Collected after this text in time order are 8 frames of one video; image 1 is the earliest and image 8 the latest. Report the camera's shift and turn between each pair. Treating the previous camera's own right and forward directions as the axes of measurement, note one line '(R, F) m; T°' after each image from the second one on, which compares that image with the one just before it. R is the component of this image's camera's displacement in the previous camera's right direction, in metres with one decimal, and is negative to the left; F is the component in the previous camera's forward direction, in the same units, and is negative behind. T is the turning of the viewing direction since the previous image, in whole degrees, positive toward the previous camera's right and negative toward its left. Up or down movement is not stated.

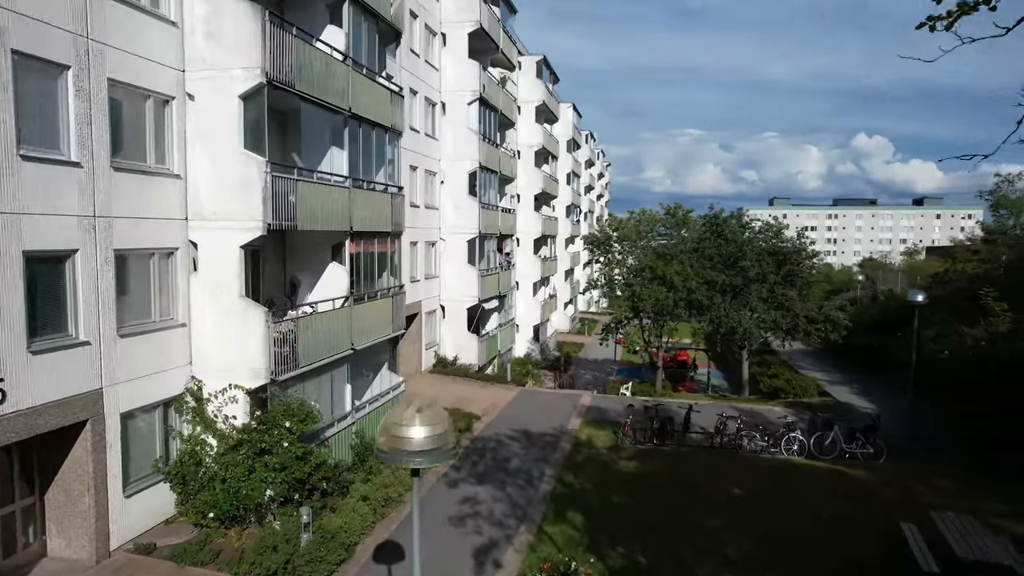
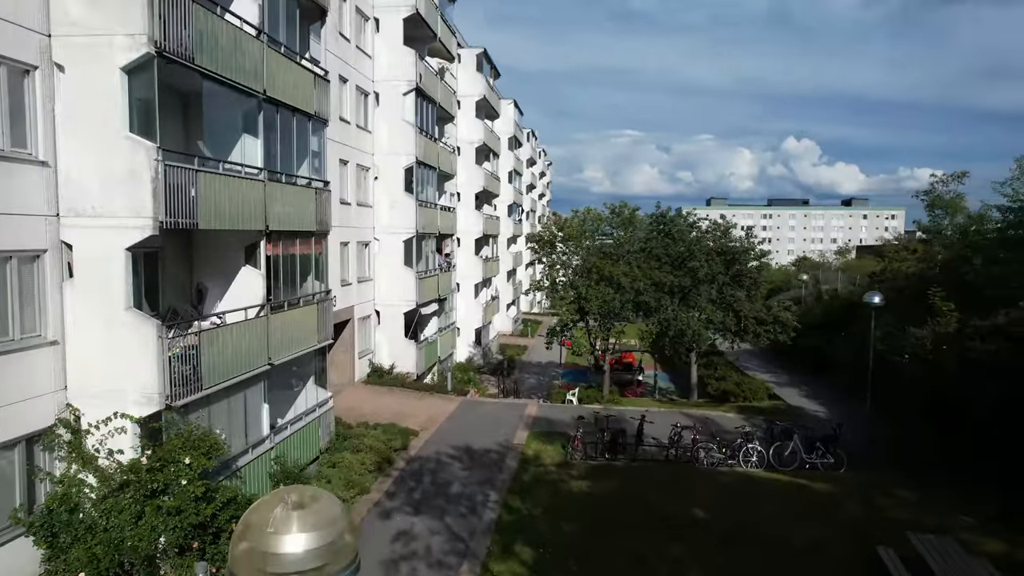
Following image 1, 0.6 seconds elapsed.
(0.0, +1.3) m; +5°
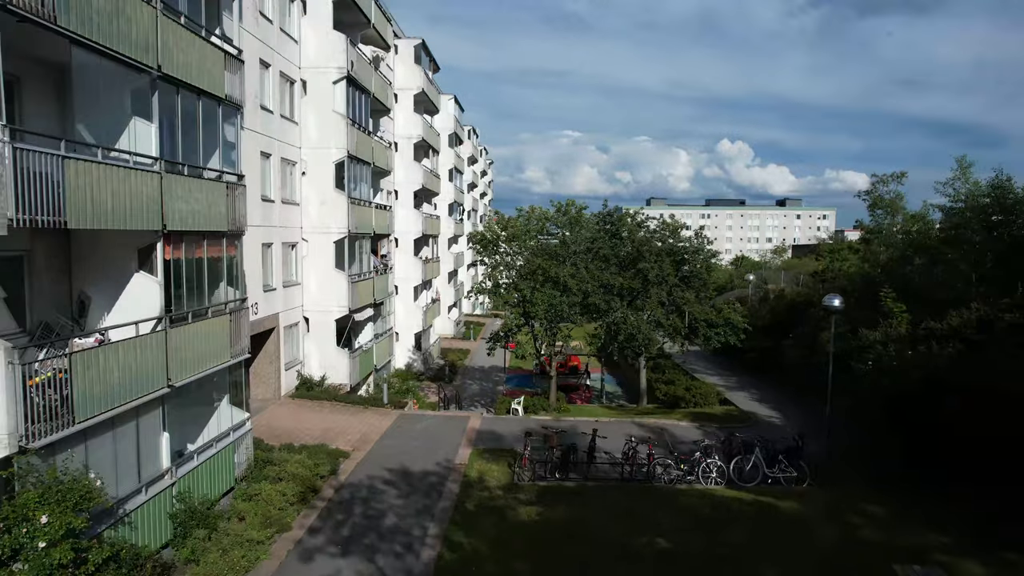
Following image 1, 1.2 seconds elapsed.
(0.0, +1.3) m; +5°
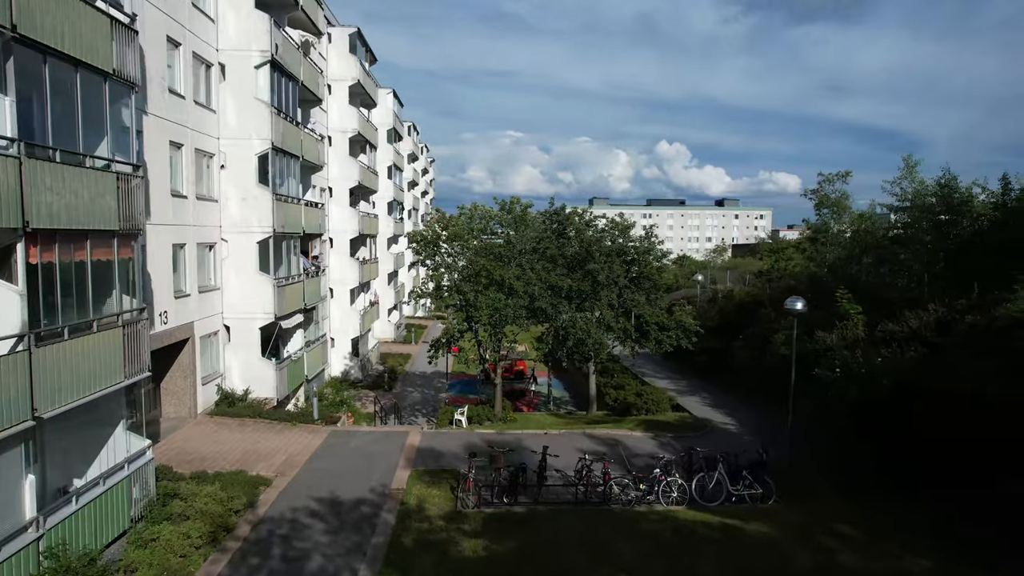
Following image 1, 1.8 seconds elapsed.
(0.0, +1.3) m; +5°
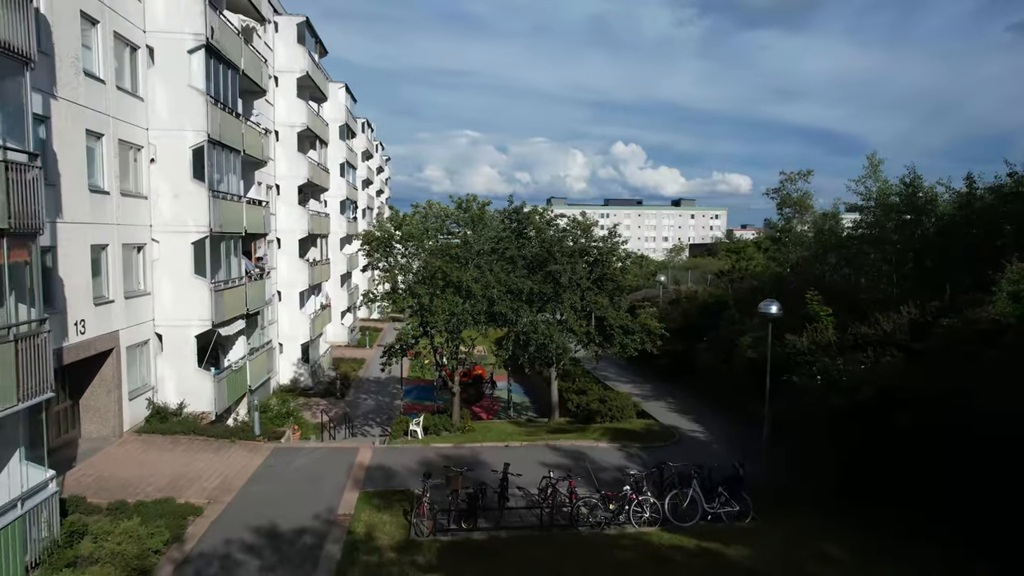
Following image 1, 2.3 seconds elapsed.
(0.0, +1.1) m; +3°
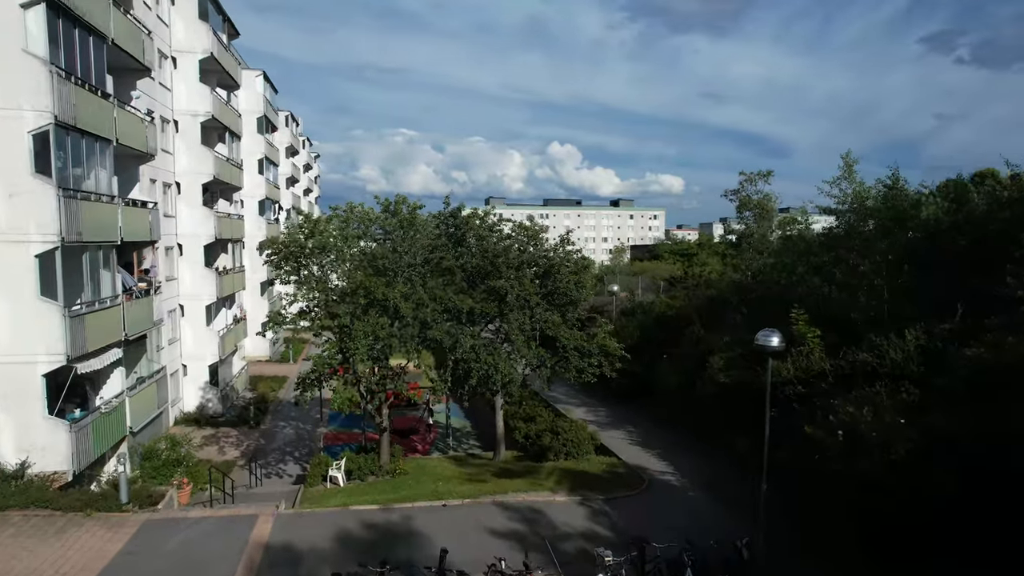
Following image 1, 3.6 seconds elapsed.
(0.0, +3.0) m; +5°
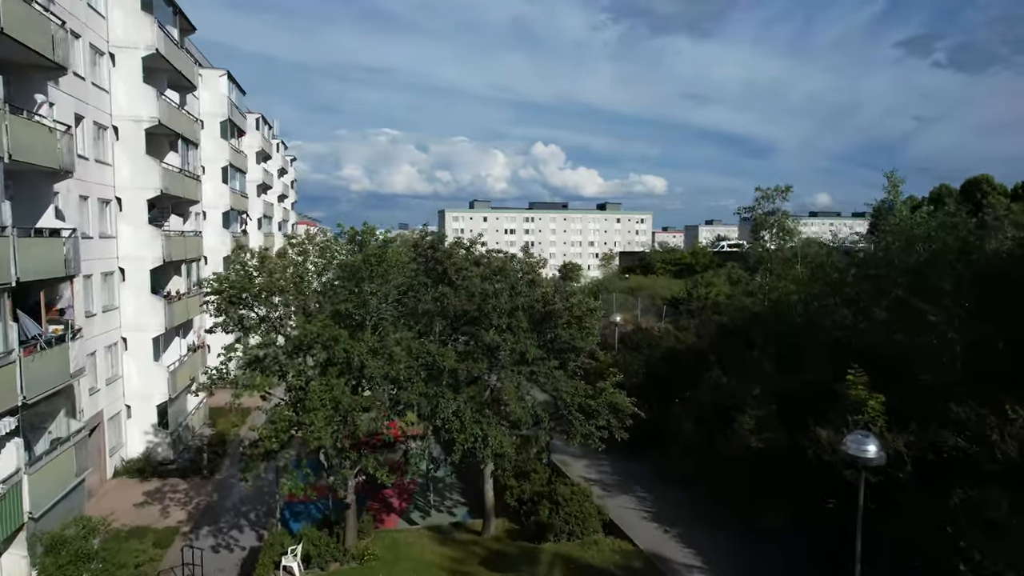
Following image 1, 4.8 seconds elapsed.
(-0.2, +3.0) m; +1°
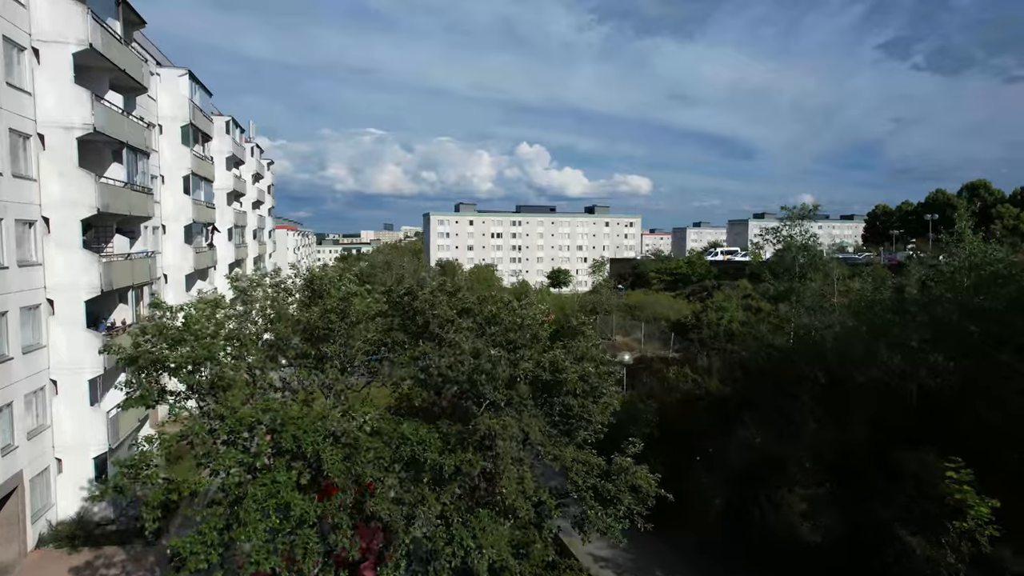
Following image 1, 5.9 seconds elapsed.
(-0.2, +3.0) m; +1°
